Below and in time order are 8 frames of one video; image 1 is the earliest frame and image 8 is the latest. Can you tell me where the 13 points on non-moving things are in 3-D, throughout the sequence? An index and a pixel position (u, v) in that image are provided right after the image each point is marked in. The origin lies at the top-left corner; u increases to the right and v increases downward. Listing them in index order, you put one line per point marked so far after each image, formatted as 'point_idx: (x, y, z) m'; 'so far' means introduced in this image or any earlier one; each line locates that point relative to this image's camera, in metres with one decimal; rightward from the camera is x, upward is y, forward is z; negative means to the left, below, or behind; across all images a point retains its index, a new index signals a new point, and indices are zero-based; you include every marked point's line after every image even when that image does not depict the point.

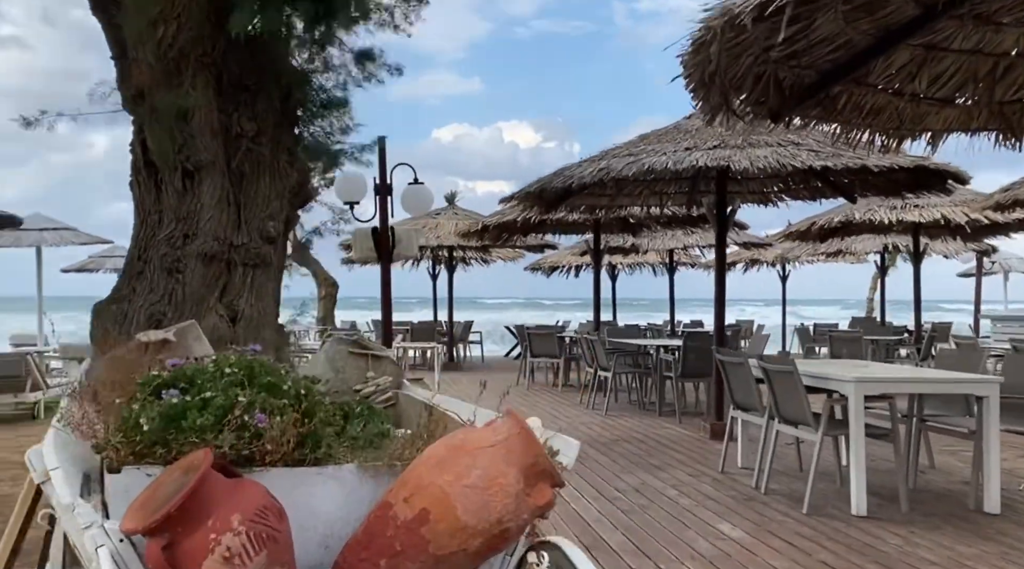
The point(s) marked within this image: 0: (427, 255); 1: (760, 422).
0: (-1.4, +0.5, +14.2) m
1: (+1.4, -0.8, +4.7) m
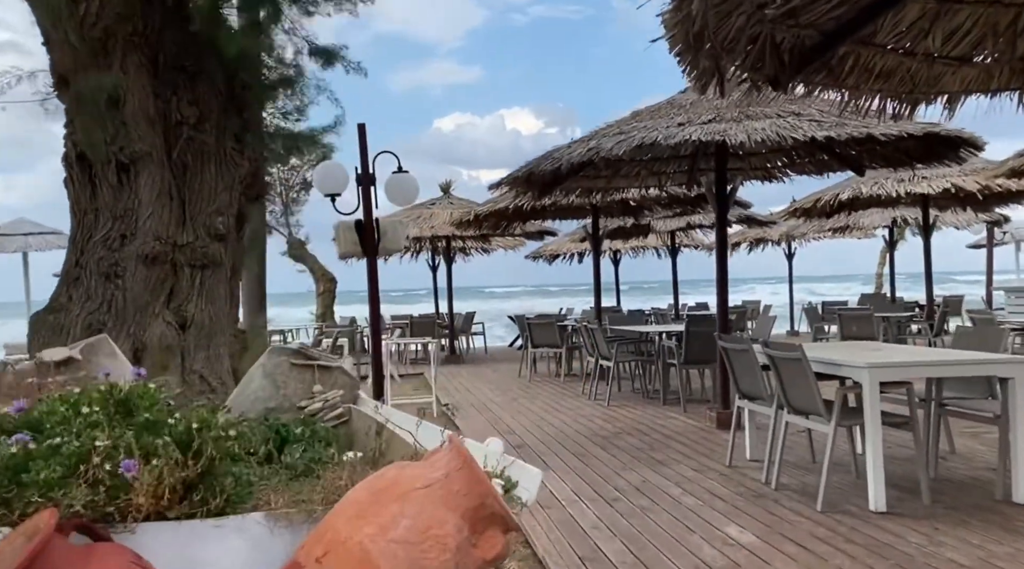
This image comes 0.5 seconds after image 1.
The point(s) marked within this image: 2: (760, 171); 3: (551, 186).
0: (-1.5, +0.6, +14.0) m
1: (+1.3, -0.7, +4.5) m
2: (+2.1, +0.9, +7.1) m
3: (+0.3, +0.7, +6.4) m
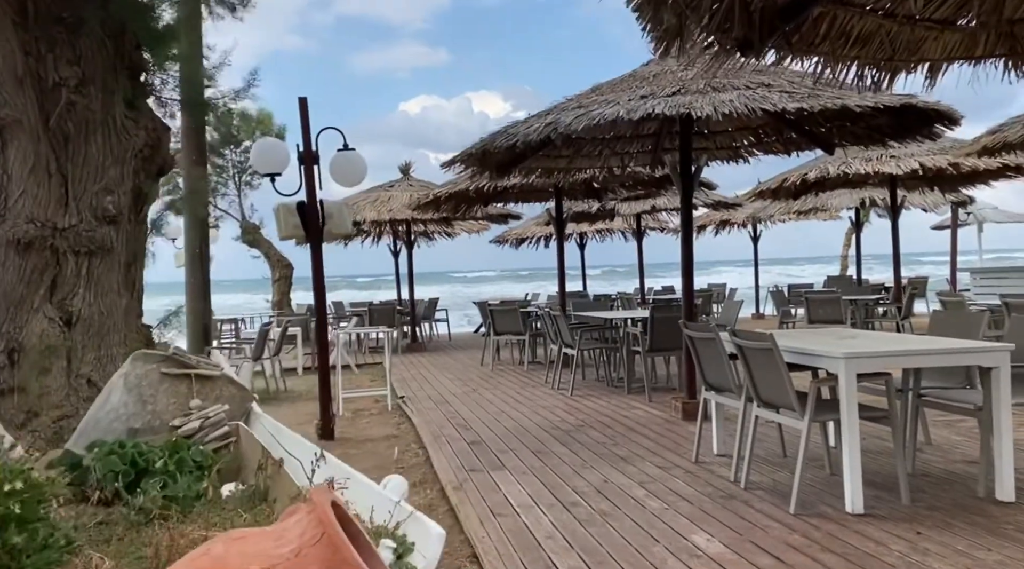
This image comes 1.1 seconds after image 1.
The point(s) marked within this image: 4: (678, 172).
0: (-2.1, +0.9, +13.5) m
1: (+1.1, -0.6, +4.2) m
2: (+1.7, +1.1, +6.8) m
3: (0.0, +0.8, +6.0) m
4: (+1.2, +0.8, +6.0) m
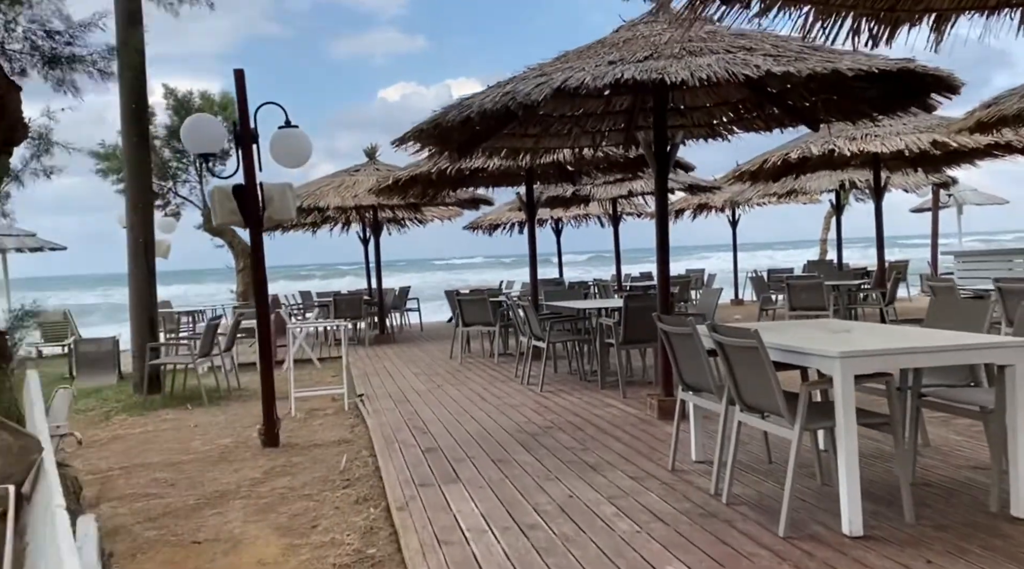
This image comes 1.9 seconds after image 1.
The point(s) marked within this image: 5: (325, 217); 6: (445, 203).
0: (-2.5, +1.0, +13.0) m
1: (+0.9, -0.5, +3.7) m
2: (+1.4, +1.2, +6.3) m
3: (-0.3, +0.9, +5.5) m
4: (+0.9, +0.9, +5.5) m
5: (-2.9, +1.0, +13.1) m
6: (-0.9, +1.1, +11.0) m
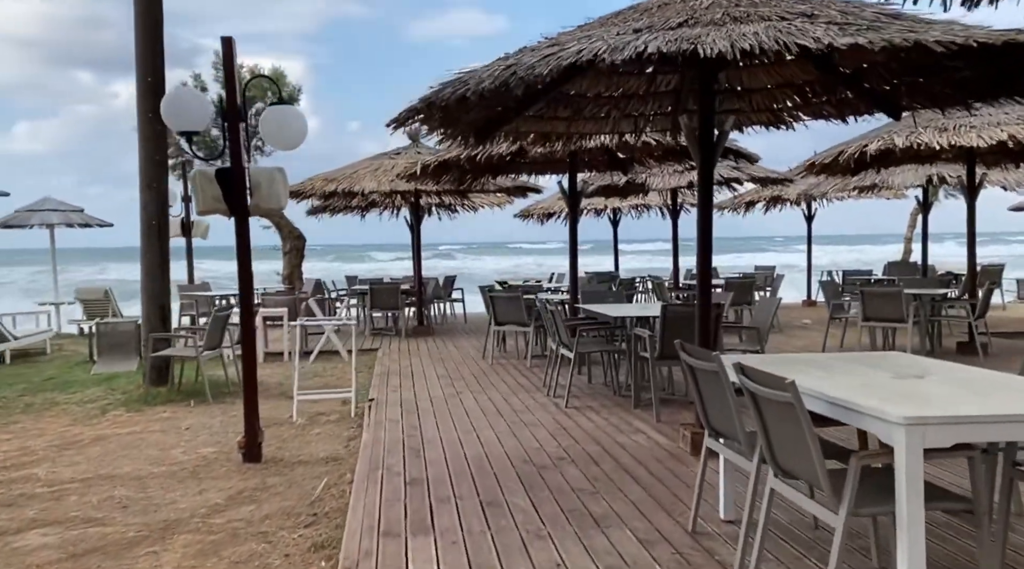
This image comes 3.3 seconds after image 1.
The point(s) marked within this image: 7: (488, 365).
0: (-1.7, +1.2, +12.5) m
1: (+0.8, -0.6, +3.0) m
2: (+1.6, +1.1, +5.5) m
3: (-0.2, +0.9, +4.9) m
4: (+1.0, +0.8, +4.7) m
5: (-2.1, +1.2, +12.6) m
6: (-0.3, +1.2, +10.3) m
7: (-0.2, -0.8, +8.0) m
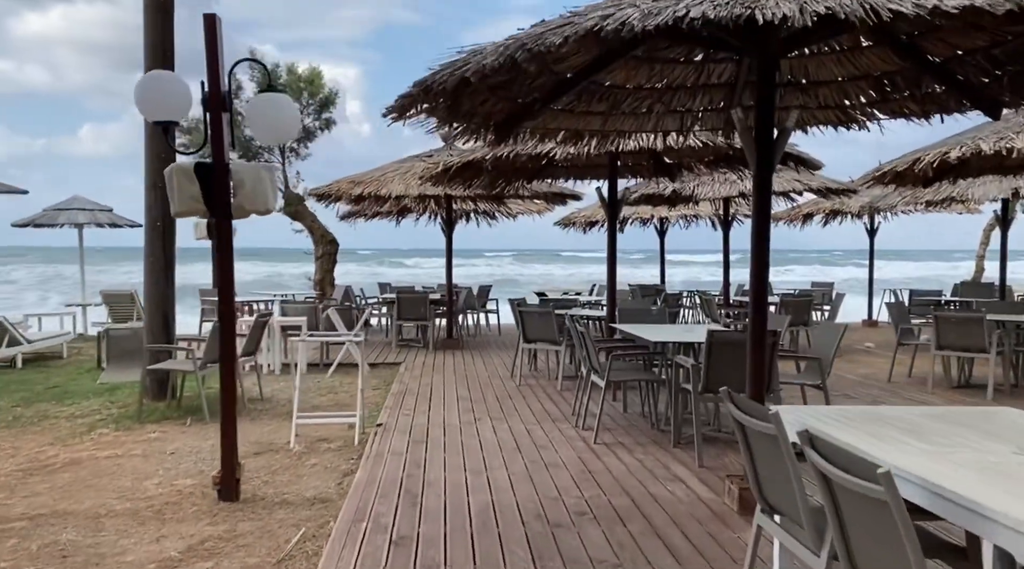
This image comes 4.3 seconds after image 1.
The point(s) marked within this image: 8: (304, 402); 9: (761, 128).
0: (-1.2, +1.1, +11.9) m
1: (+0.8, -0.7, +2.3) m
2: (+1.8, +1.0, +4.7) m
3: (0.0, +0.8, +4.2) m
4: (+1.1, +0.7, +4.0) m
5: (-1.5, +1.1, +12.0) m
6: (+0.2, +1.0, +9.7) m
7: (0.0, -0.9, +7.4) m
8: (-1.7, -1.0, +6.8) m
9: (+1.1, +0.7, +3.9) m
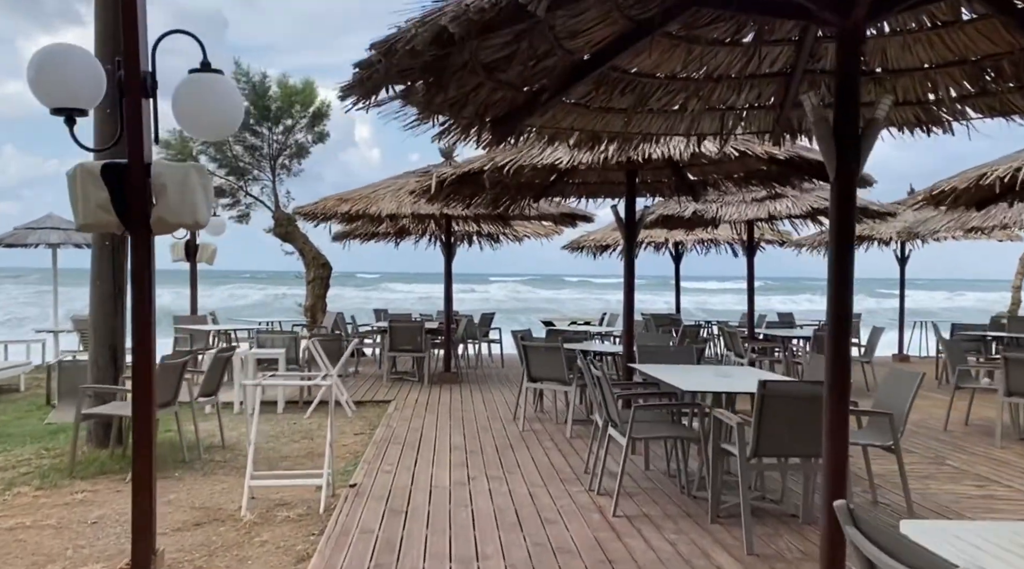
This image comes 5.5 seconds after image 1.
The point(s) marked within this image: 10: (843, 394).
0: (-1.1, +0.7, +11.0) m
1: (+0.8, -0.8, +1.3) m
2: (+1.8, +0.8, +3.8) m
3: (0.0, +0.7, +3.3) m
4: (+1.1, +0.5, +3.1) m
5: (-1.5, +0.8, +11.1) m
6: (+0.2, +0.7, +8.8) m
7: (+0.1, -1.1, +6.4) m
8: (-1.7, -1.2, +5.9) m
9: (+1.1, +0.6, +3.0) m
10: (+1.1, -0.4, +2.9) m
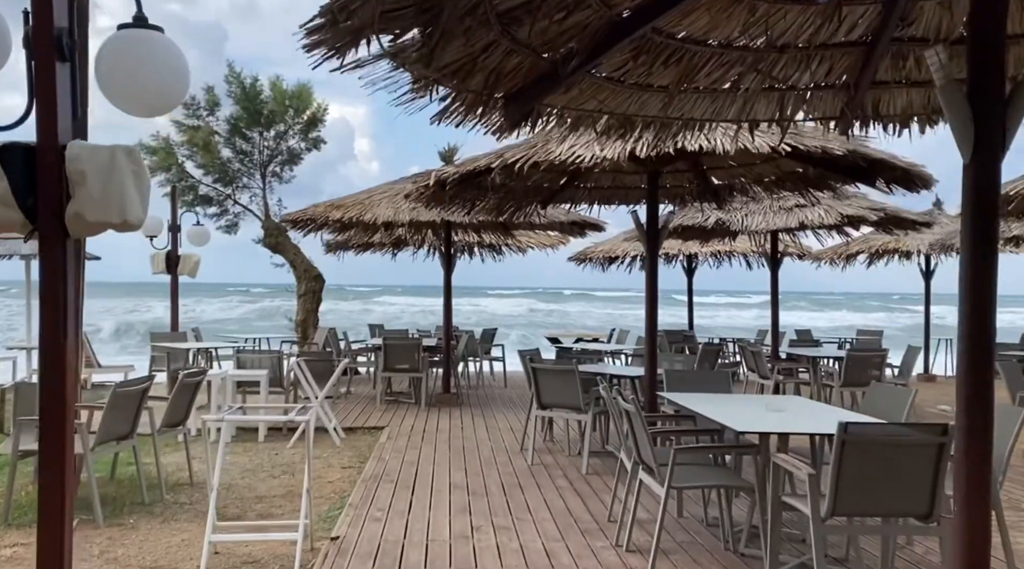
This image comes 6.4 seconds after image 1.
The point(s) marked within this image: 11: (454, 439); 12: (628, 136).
0: (-1.0, +0.6, +10.3) m
1: (+0.8, -0.8, +0.6) m
2: (+1.9, +0.7, +3.1) m
3: (0.0, +0.6, +2.6) m
4: (+1.2, +0.5, +2.4) m
5: (-1.4, +0.6, +10.4) m
6: (+0.3, +0.6, +8.1) m
7: (+0.1, -1.2, +5.7) m
8: (-1.6, -1.3, +5.2) m
9: (+1.2, +0.5, +2.3) m
10: (+1.2, -0.5, +2.2) m
11: (-0.4, -1.2, +6.5) m
12: (+0.5, +0.6, +3.6) m
